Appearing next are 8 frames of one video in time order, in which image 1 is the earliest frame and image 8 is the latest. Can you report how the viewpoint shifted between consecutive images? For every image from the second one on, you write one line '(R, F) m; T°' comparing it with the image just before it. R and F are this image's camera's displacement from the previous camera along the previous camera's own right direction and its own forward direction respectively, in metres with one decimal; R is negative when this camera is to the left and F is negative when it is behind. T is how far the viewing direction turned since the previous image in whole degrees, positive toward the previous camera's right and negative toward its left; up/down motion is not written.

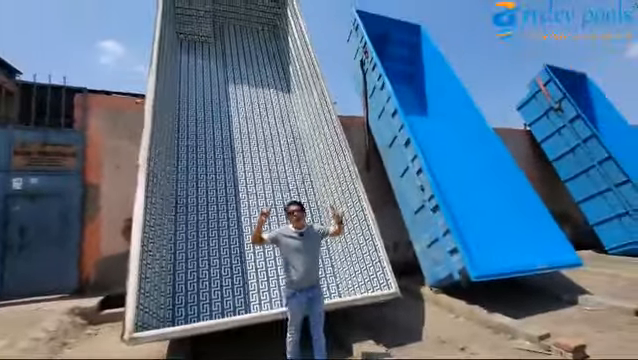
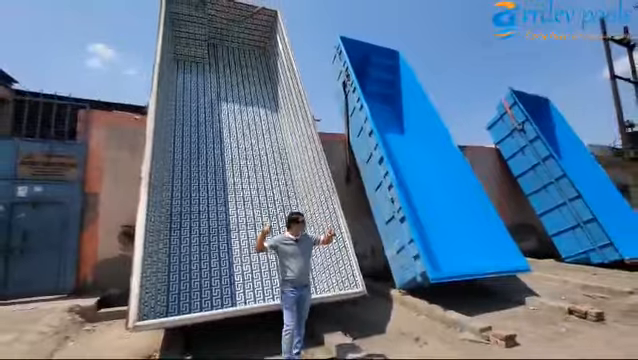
(+0.1, -0.5) m; +2°
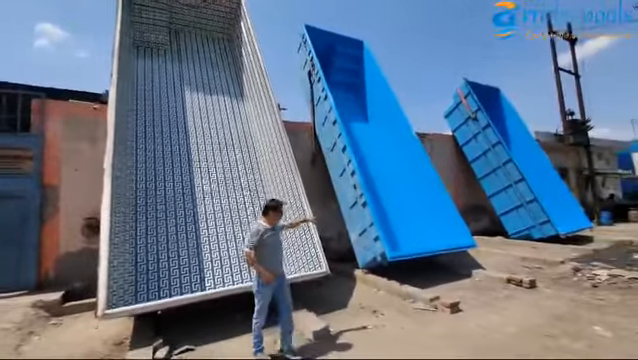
(+0.1, -0.2) m; +5°
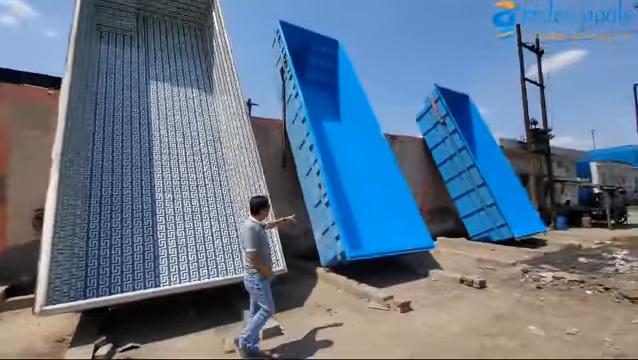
(+0.2, 0.0) m; +4°
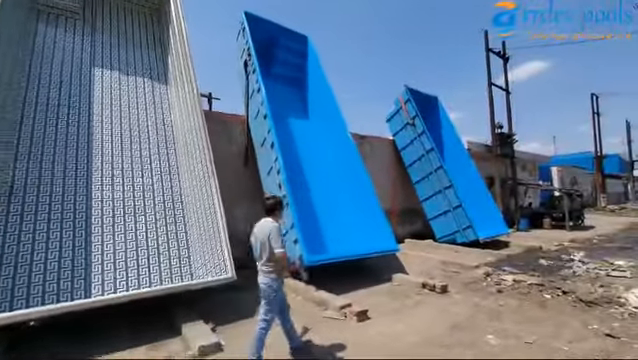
(+0.3, +0.3) m; +4°
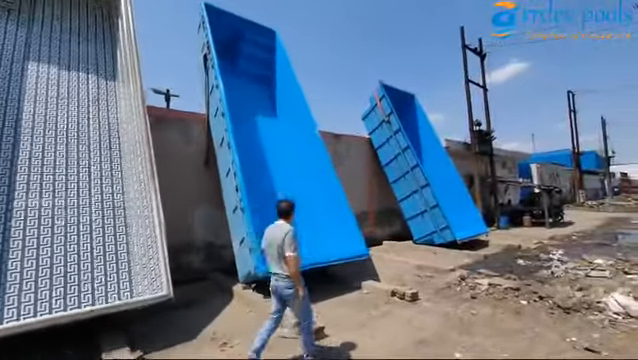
(+0.4, +0.4) m; +2°
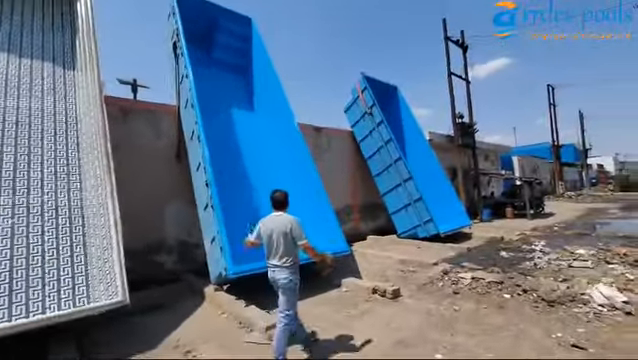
(+0.2, +0.3) m; +2°
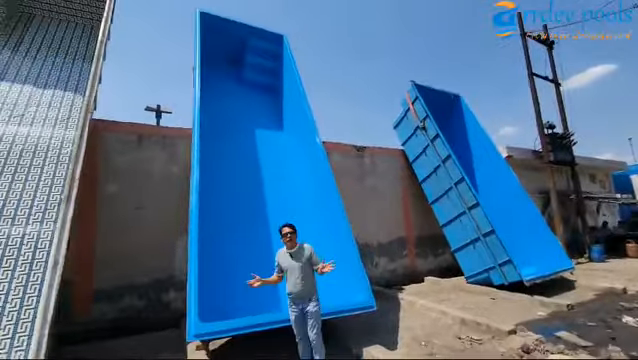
(+0.7, +1.2) m; -13°
